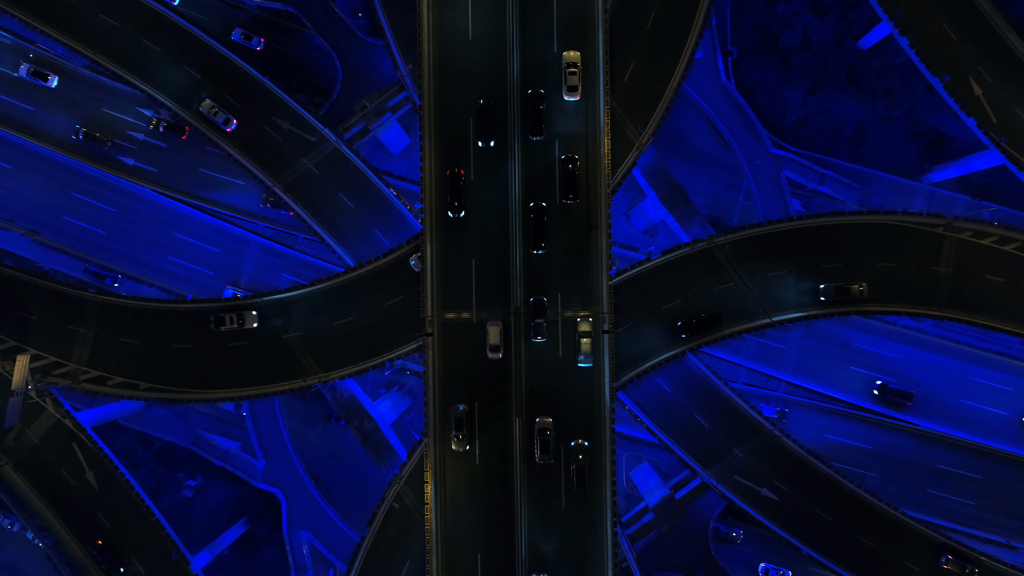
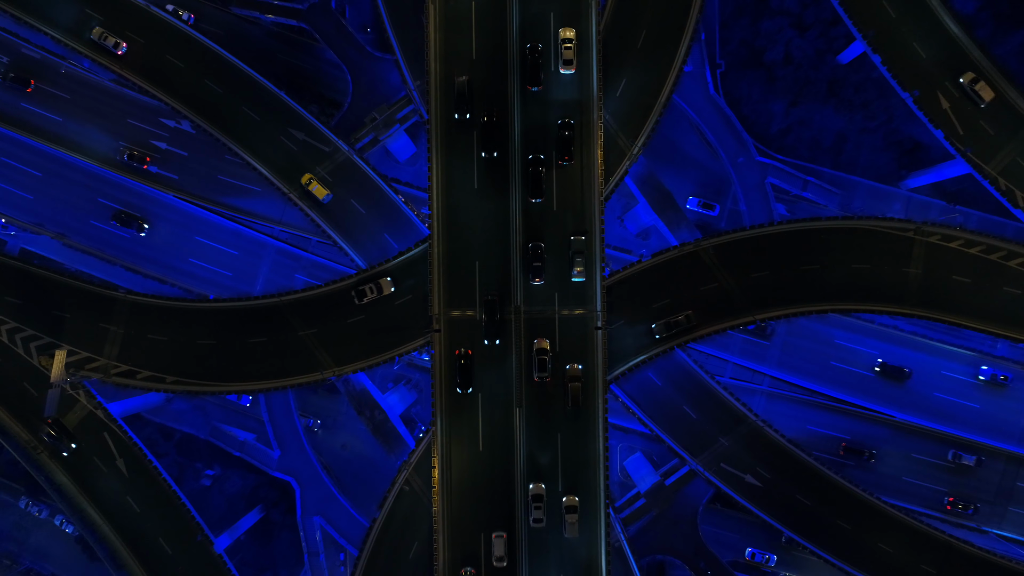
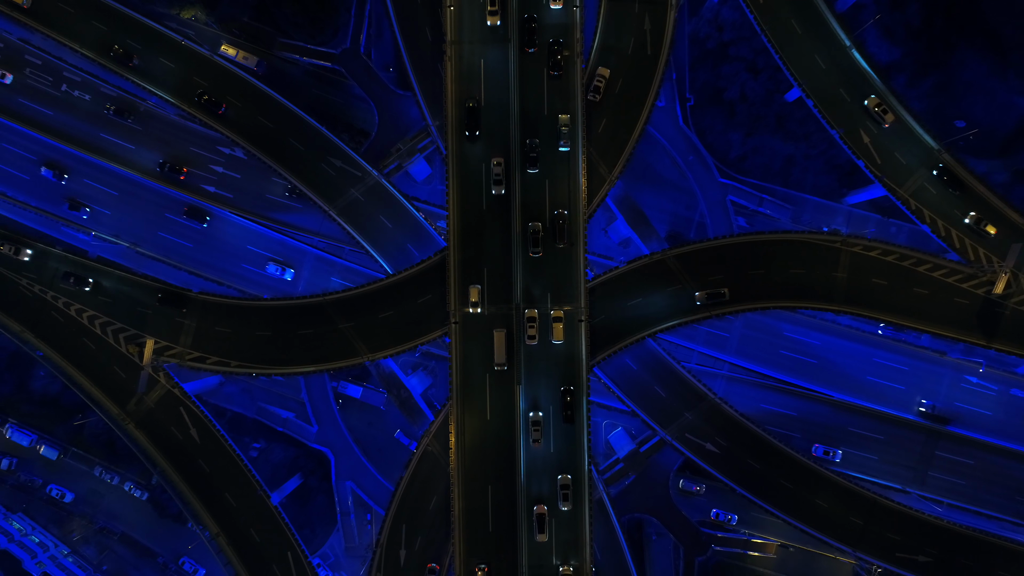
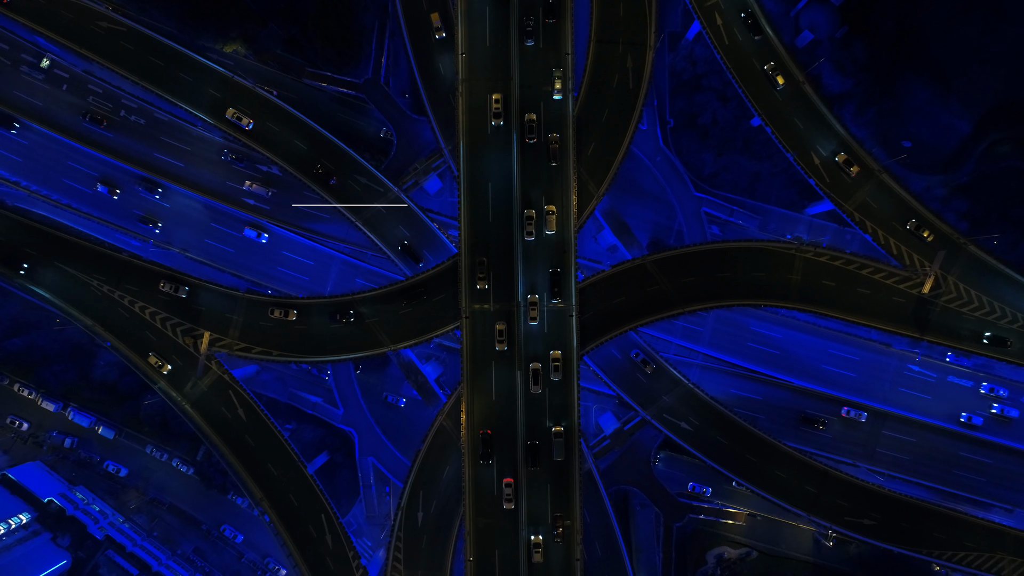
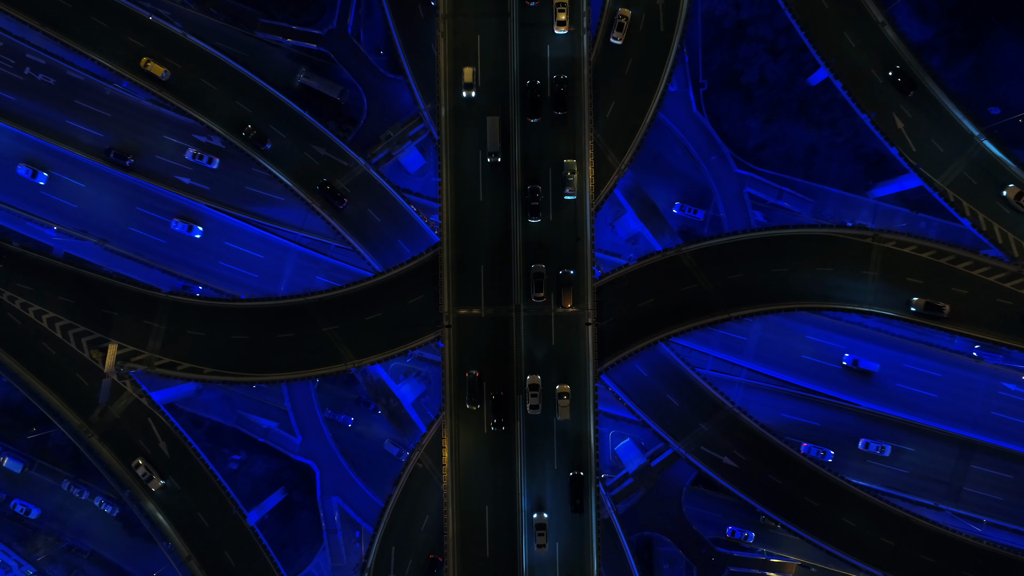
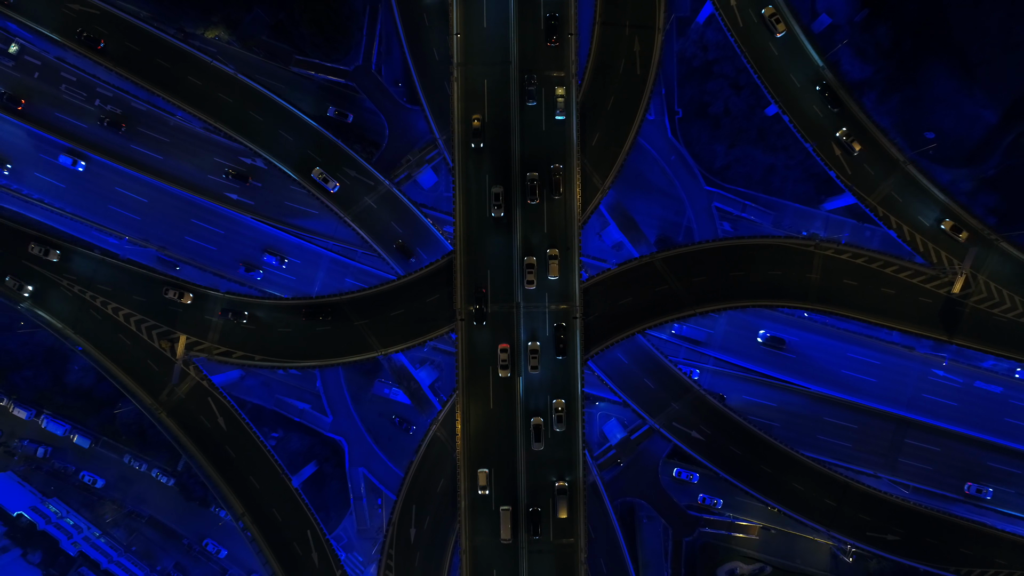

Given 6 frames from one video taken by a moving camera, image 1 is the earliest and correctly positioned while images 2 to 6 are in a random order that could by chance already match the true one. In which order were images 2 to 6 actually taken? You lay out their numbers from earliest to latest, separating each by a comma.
2, 5, 3, 6, 4
